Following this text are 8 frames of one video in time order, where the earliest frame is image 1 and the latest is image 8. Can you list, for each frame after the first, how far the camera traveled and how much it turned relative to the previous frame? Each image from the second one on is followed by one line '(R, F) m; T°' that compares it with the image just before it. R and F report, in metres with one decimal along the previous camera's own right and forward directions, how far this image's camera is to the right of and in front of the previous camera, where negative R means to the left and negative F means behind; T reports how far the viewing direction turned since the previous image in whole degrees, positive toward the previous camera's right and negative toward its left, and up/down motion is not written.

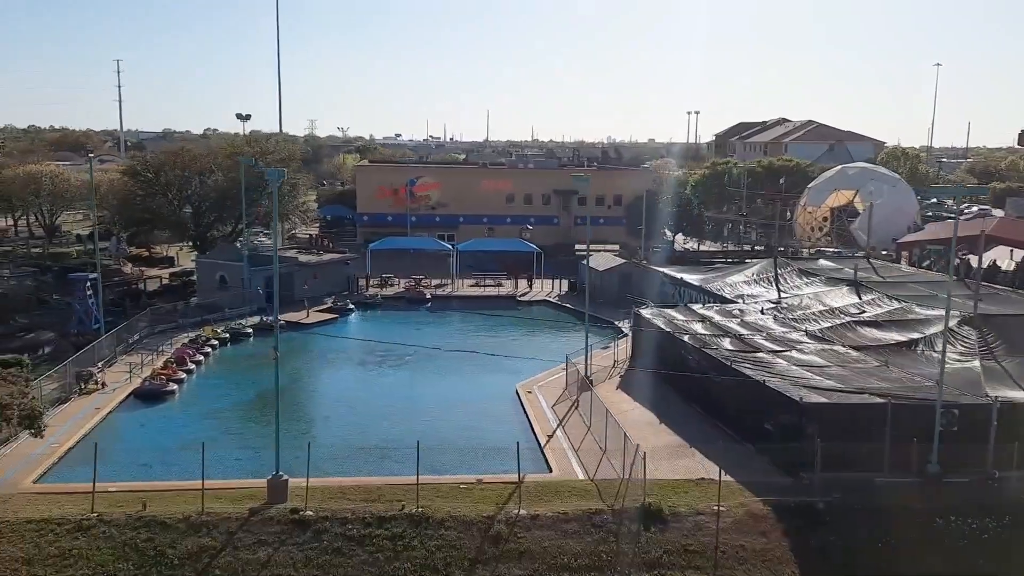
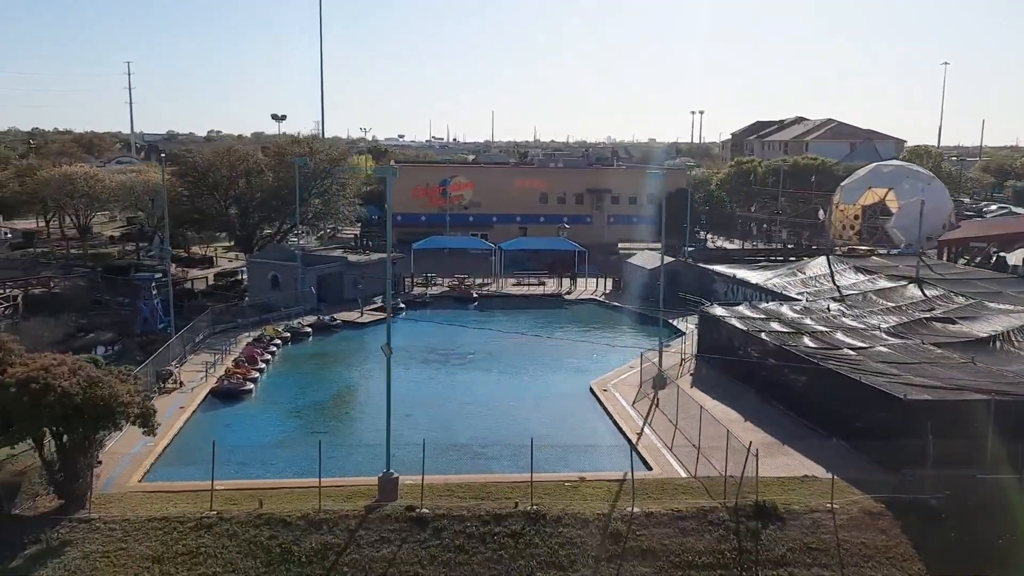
(-1.2, 0.0) m; -1°
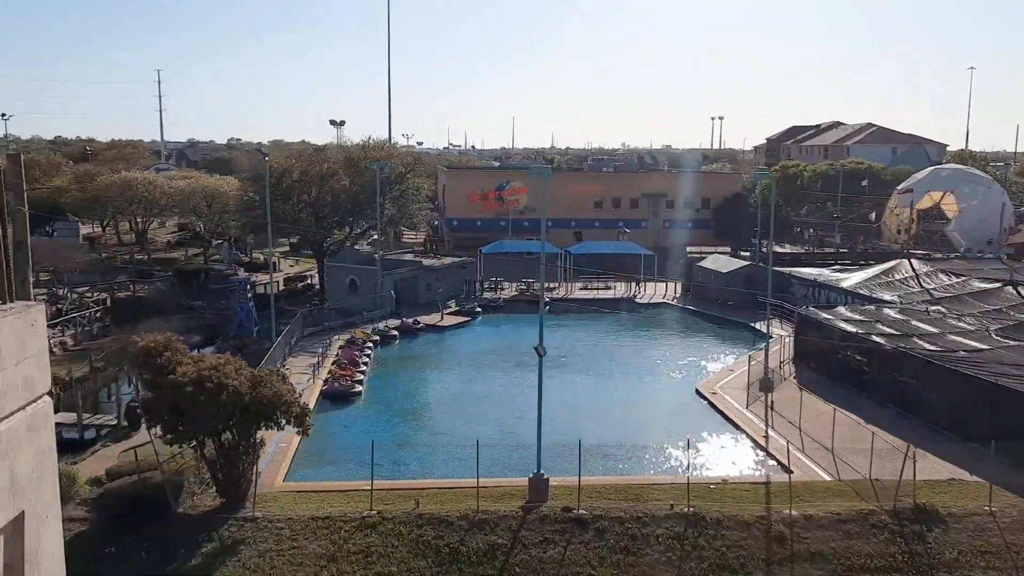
(-1.5, +0.1) m; -1°
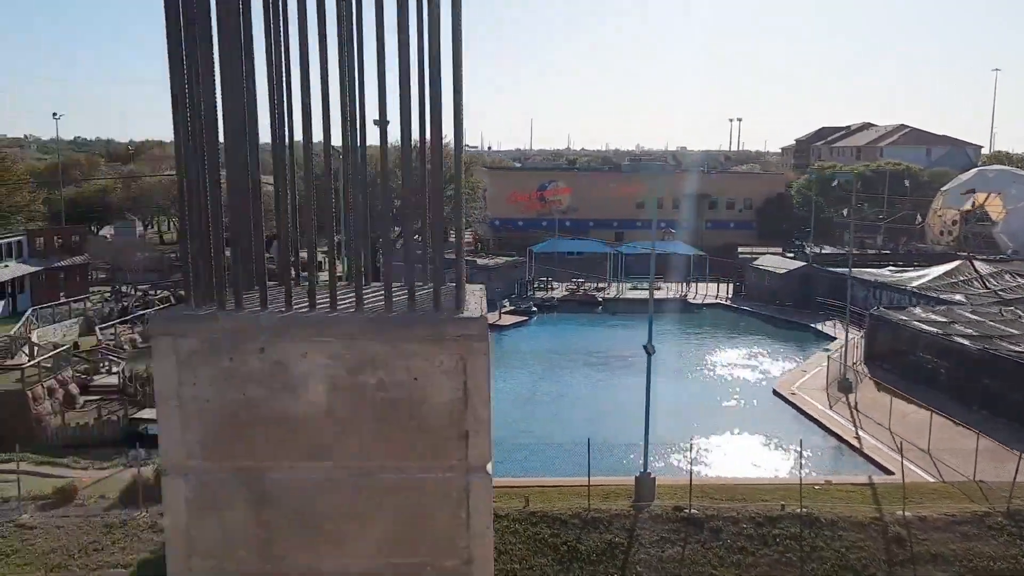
(-1.0, +0.1) m; -1°
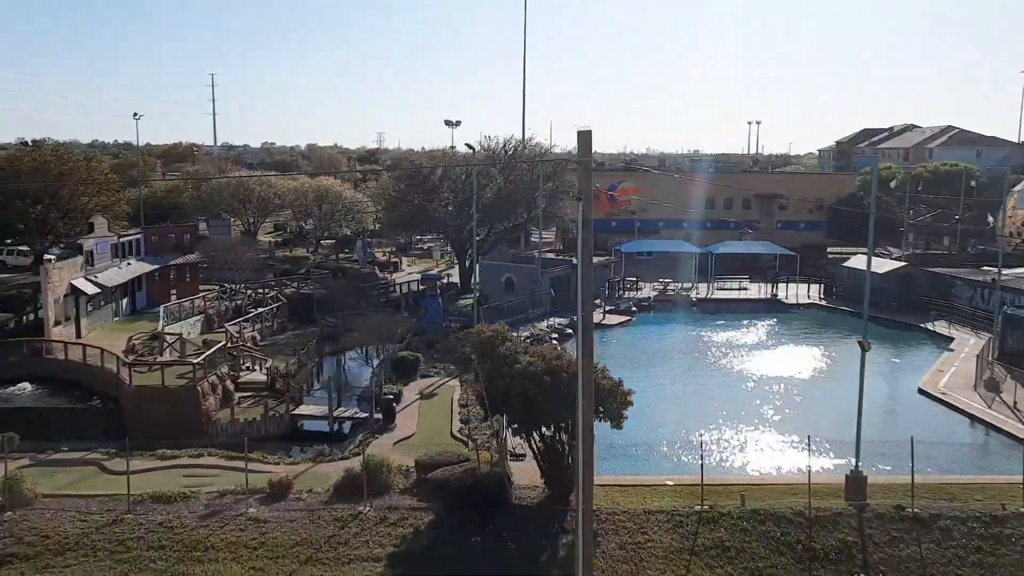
(-2.2, +0.1) m; -1°
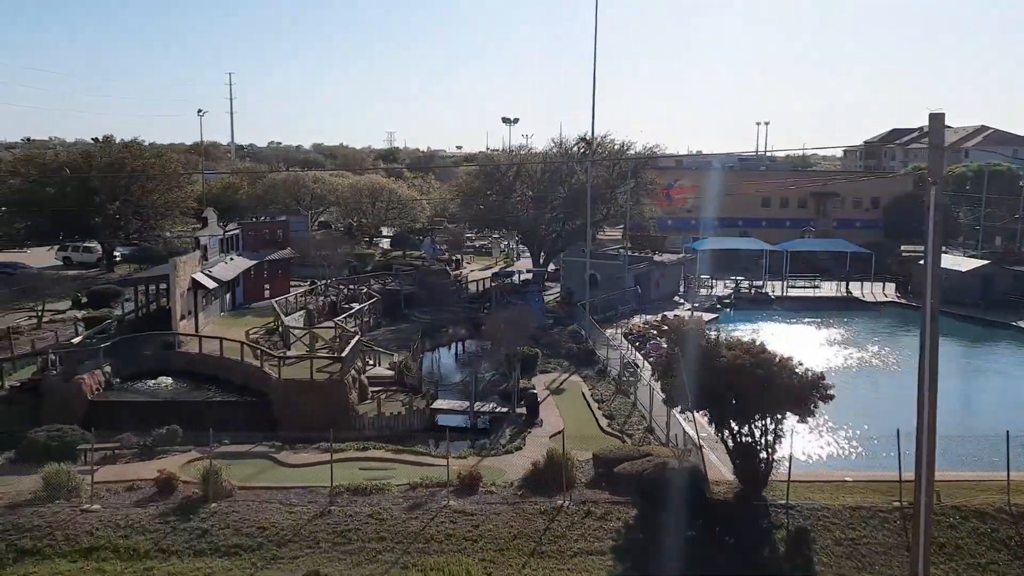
(-2.0, +0.1) m; -1°
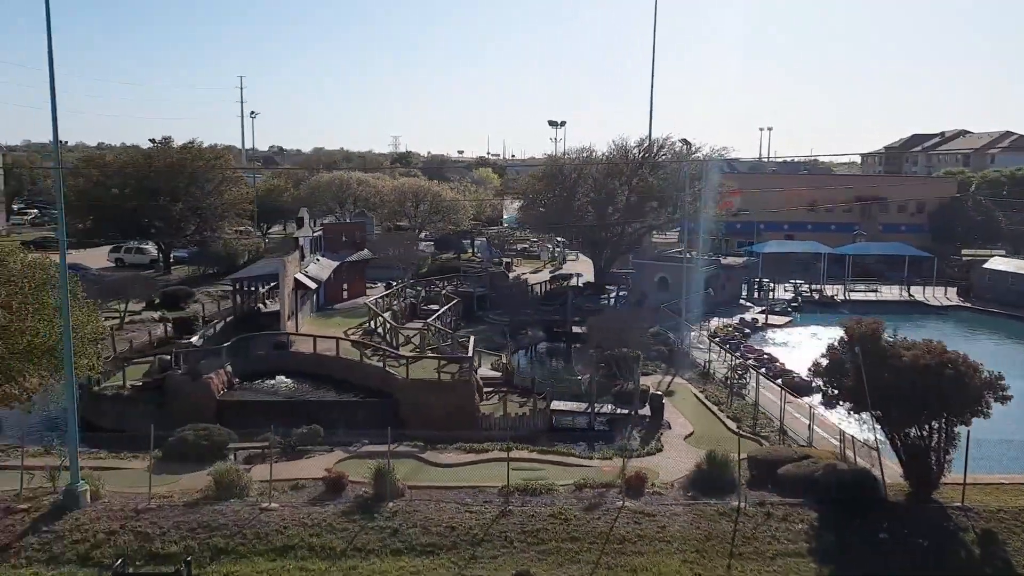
(-1.8, +0.1) m; -1°
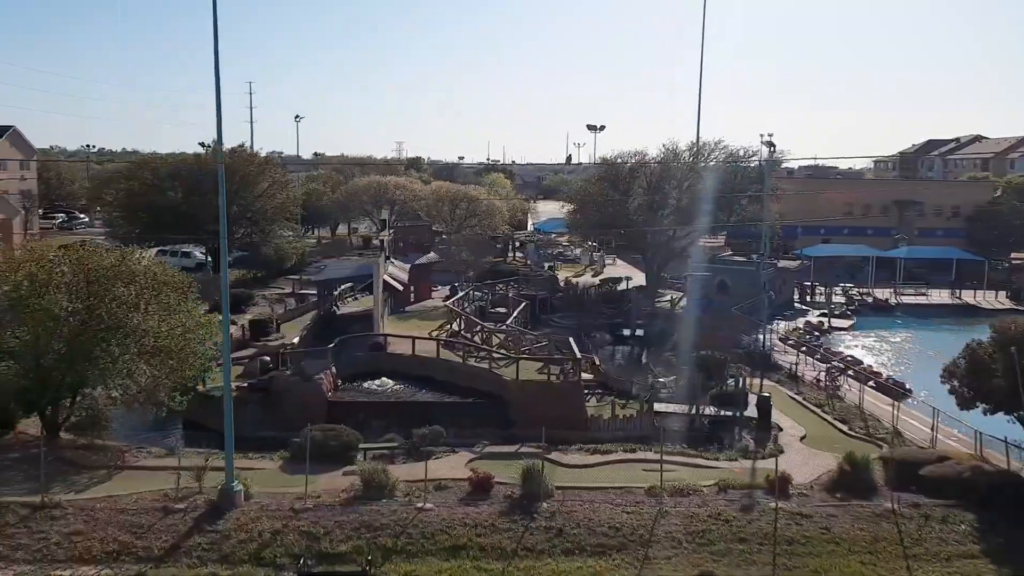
(-1.6, 0.0) m; 0°
